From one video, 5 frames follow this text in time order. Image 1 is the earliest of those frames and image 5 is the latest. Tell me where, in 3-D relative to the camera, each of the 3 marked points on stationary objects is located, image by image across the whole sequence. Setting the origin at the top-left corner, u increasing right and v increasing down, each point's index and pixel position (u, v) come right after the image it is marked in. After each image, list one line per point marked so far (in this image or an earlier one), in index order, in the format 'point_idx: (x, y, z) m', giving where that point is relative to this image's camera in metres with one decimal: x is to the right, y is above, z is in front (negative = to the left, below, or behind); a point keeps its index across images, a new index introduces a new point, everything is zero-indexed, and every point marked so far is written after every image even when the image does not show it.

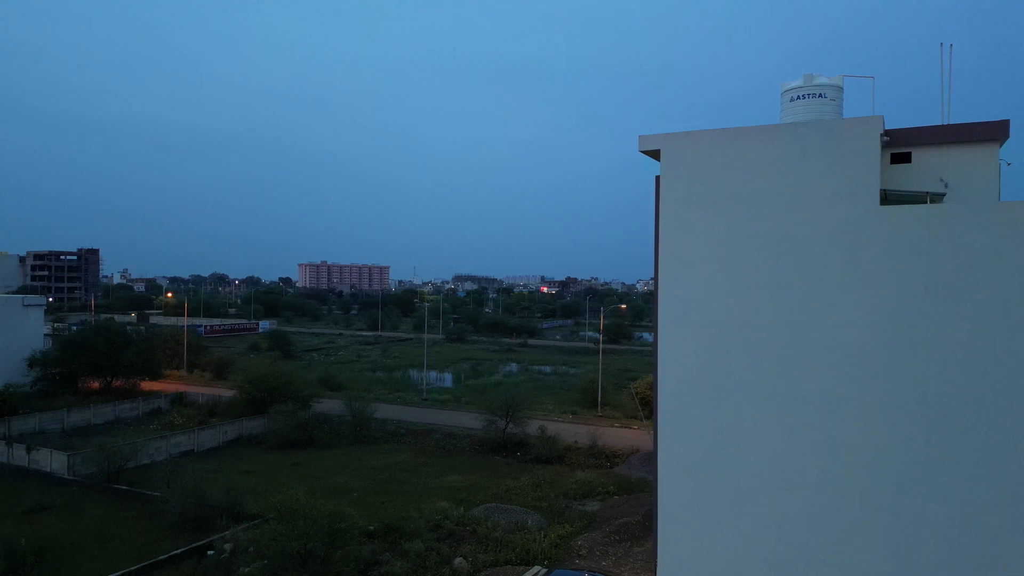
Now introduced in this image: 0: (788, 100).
0: (+2.6, +1.7, +6.0) m
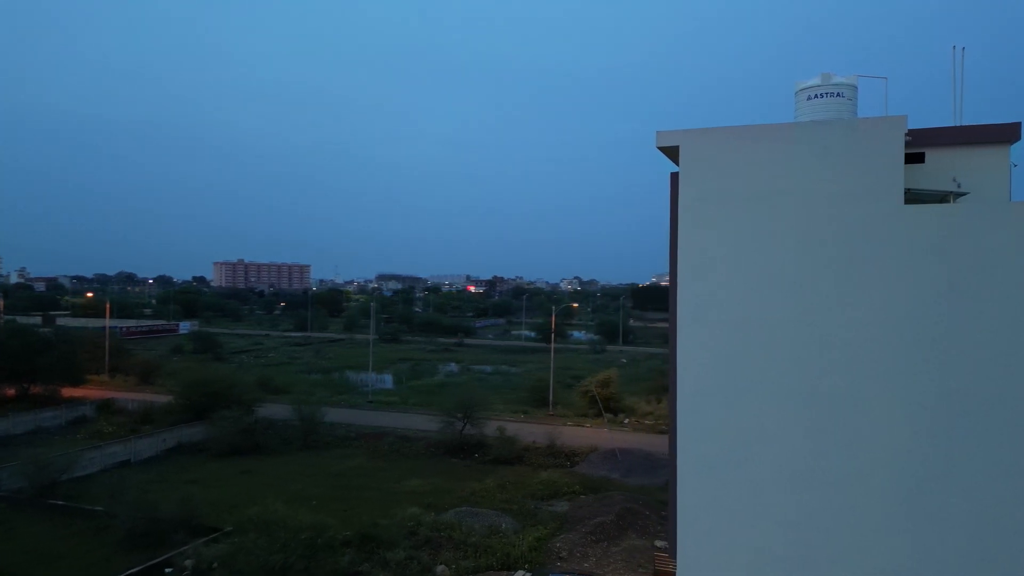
0: (+2.8, +1.8, +6.0) m
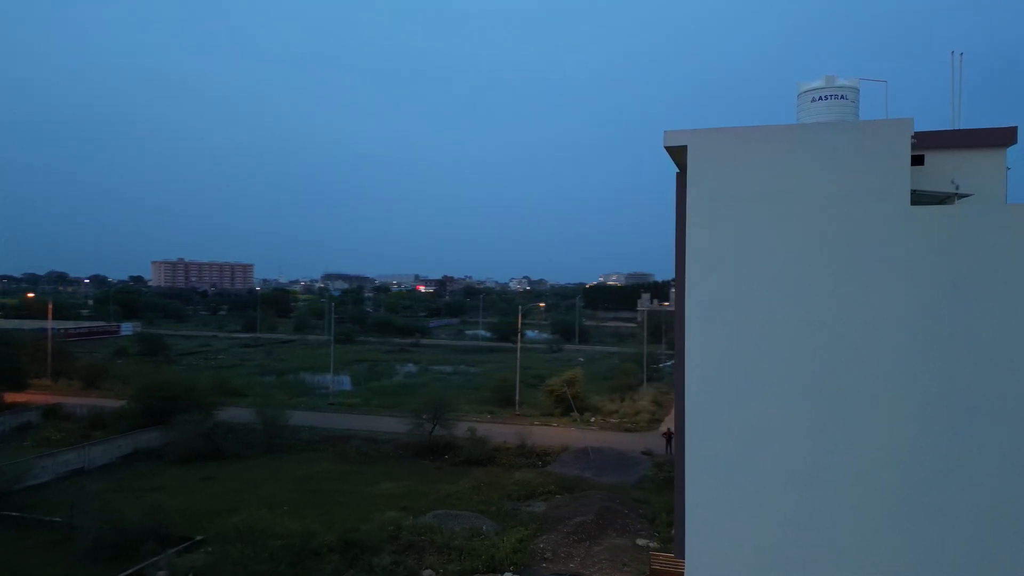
0: (+2.8, +1.8, +6.1) m
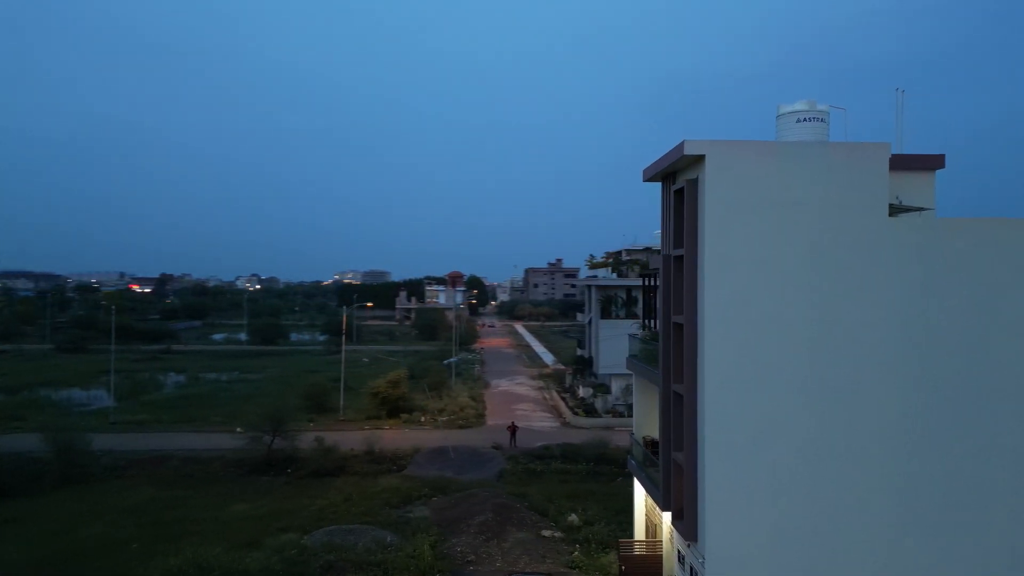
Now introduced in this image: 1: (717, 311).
0: (+3.0, +1.8, +6.9) m
1: (+2.0, -0.2, +6.4) m
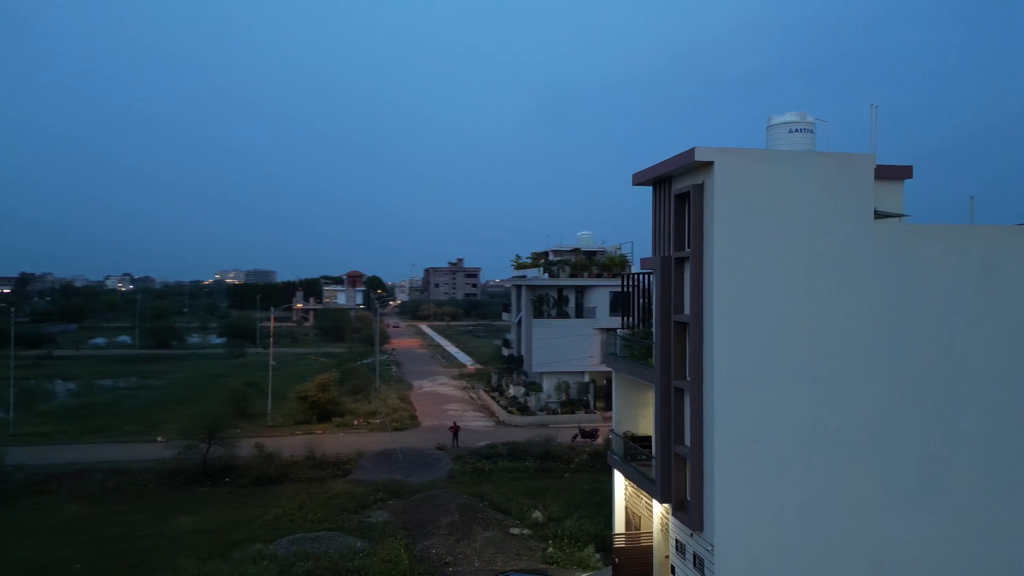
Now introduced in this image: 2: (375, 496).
0: (+3.1, +1.8, +7.4) m
1: (+2.2, -0.2, +6.8) m
2: (-3.8, -5.8, +18.0) m
